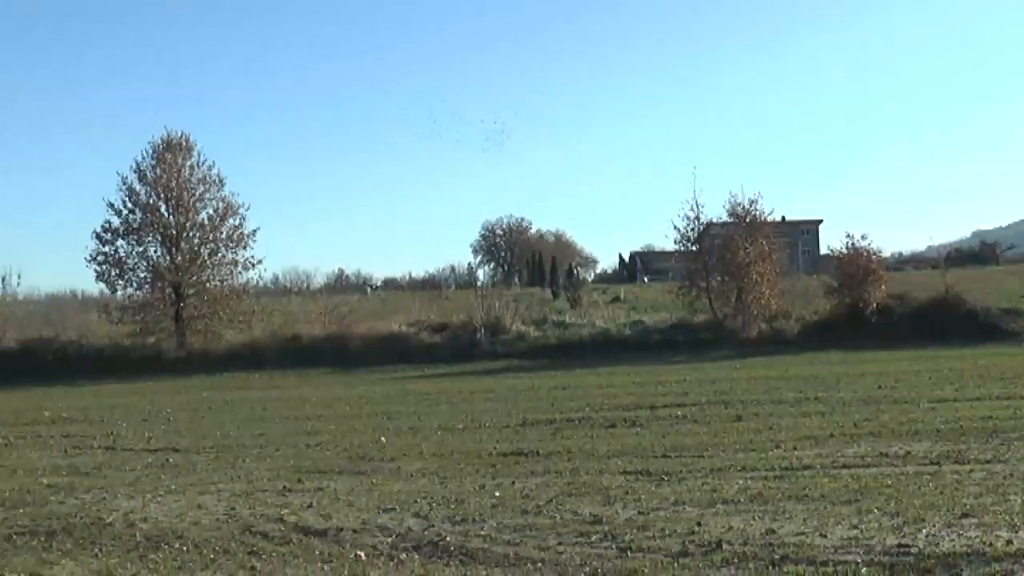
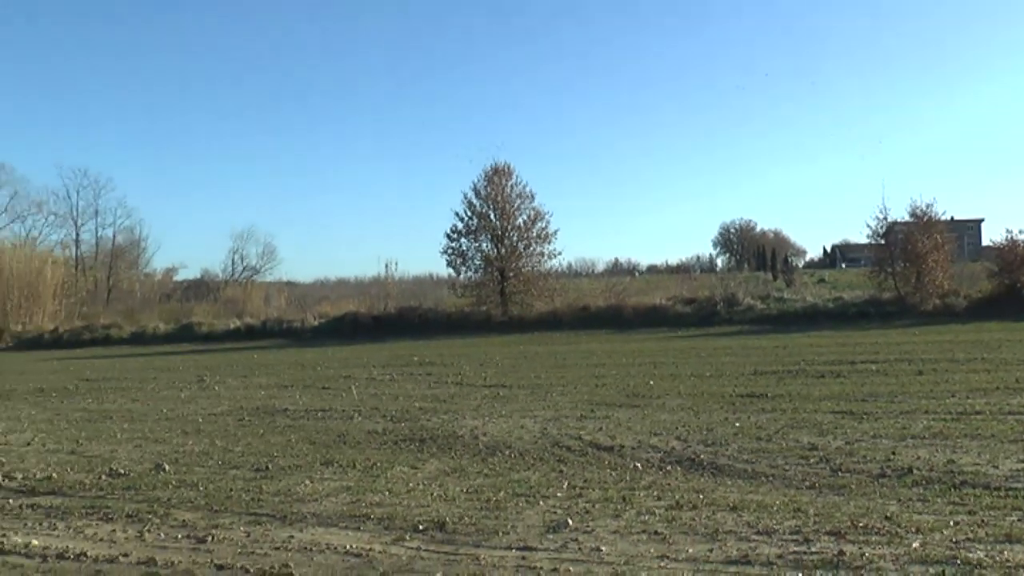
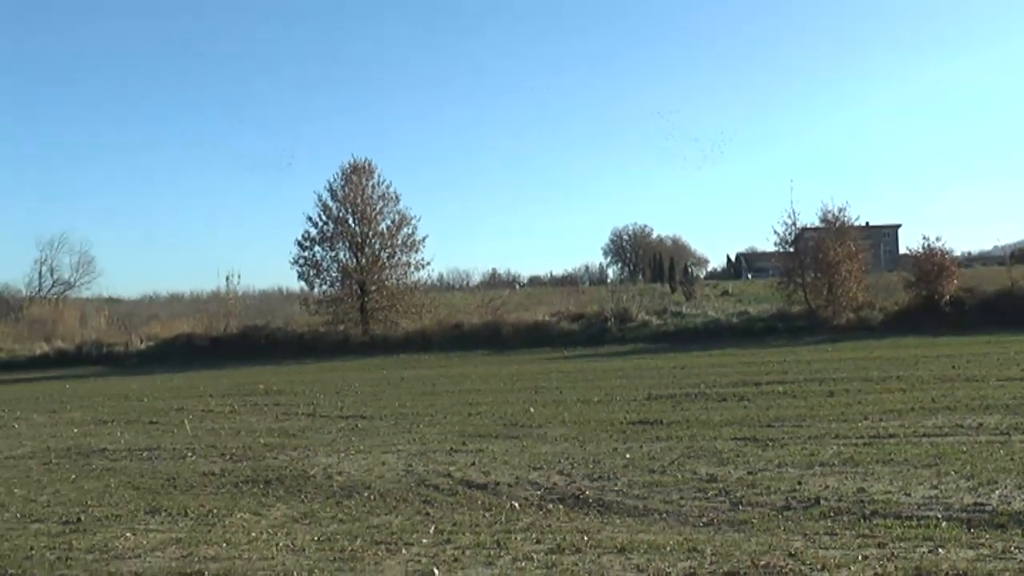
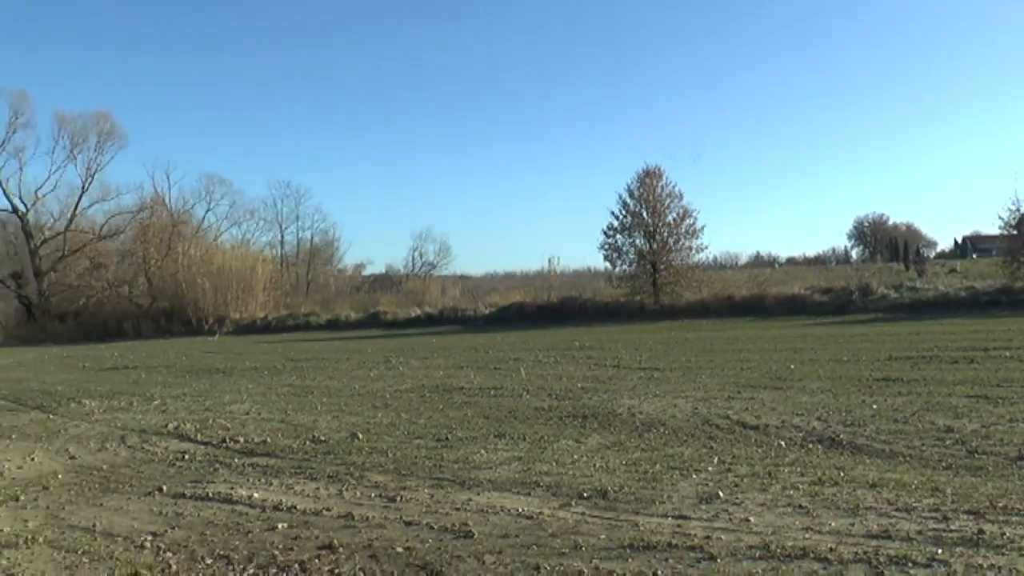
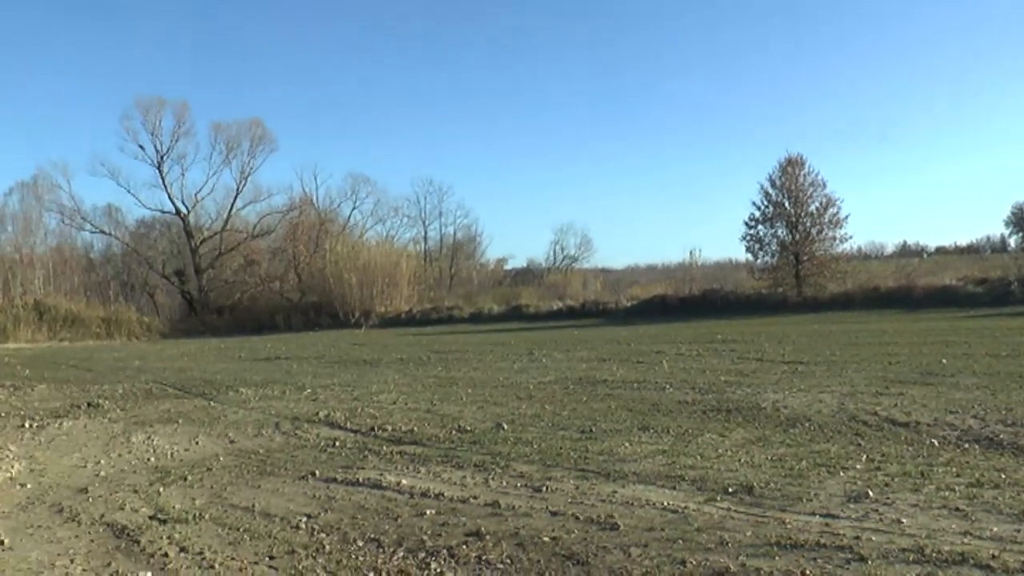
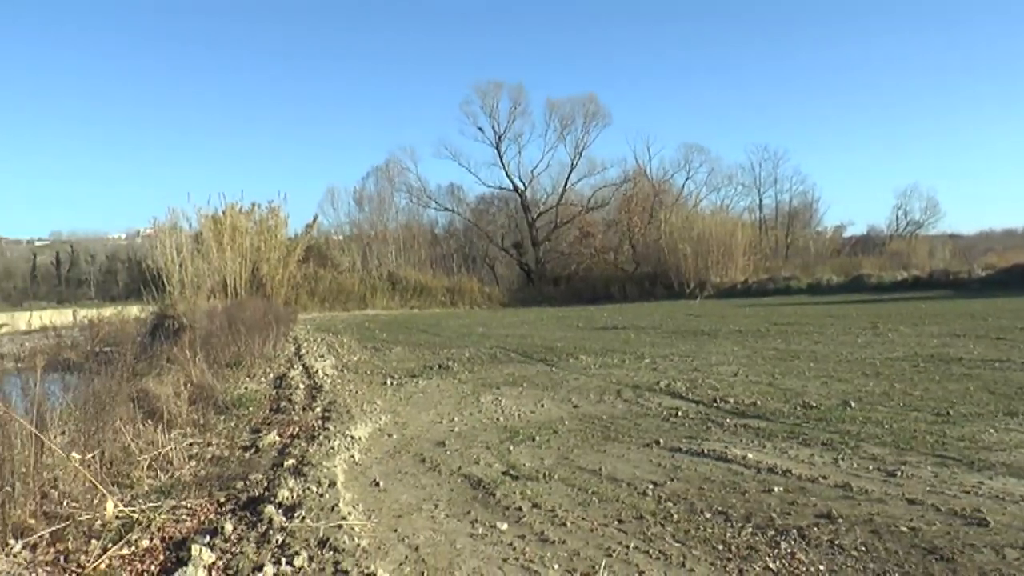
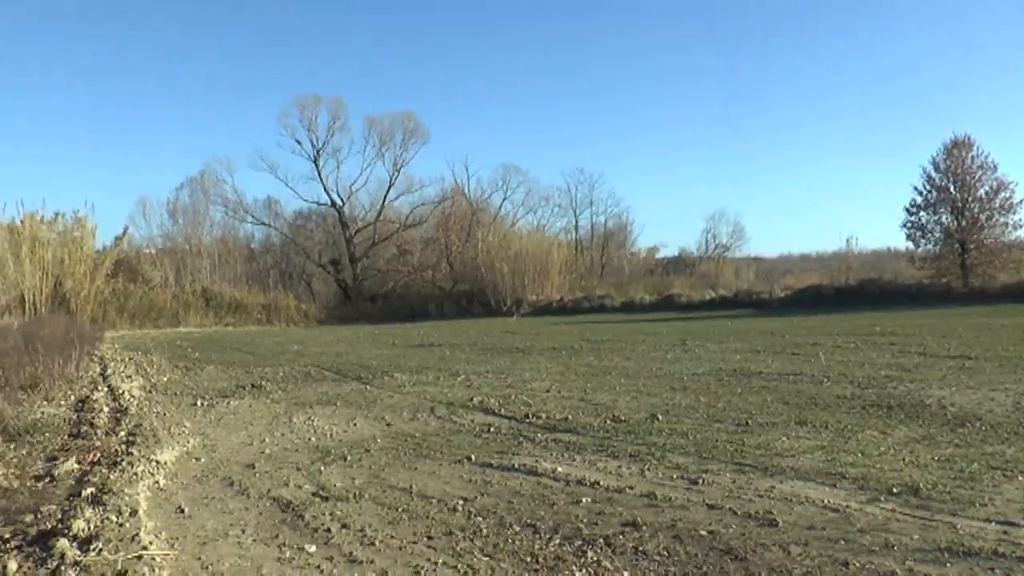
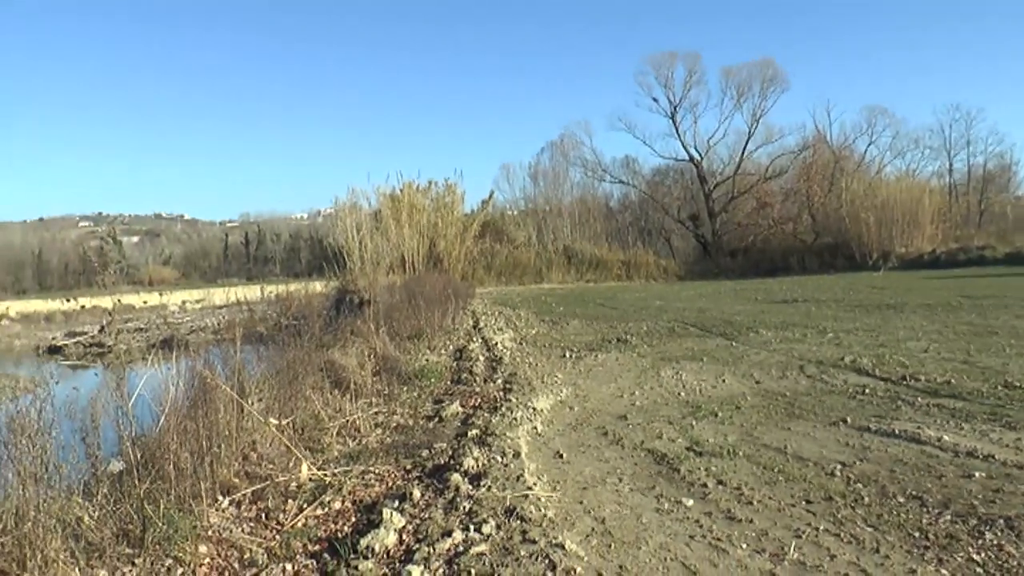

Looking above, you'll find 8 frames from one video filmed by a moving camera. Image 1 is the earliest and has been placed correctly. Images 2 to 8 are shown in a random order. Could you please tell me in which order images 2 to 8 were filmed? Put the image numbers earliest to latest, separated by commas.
3, 2, 4, 5, 7, 6, 8
